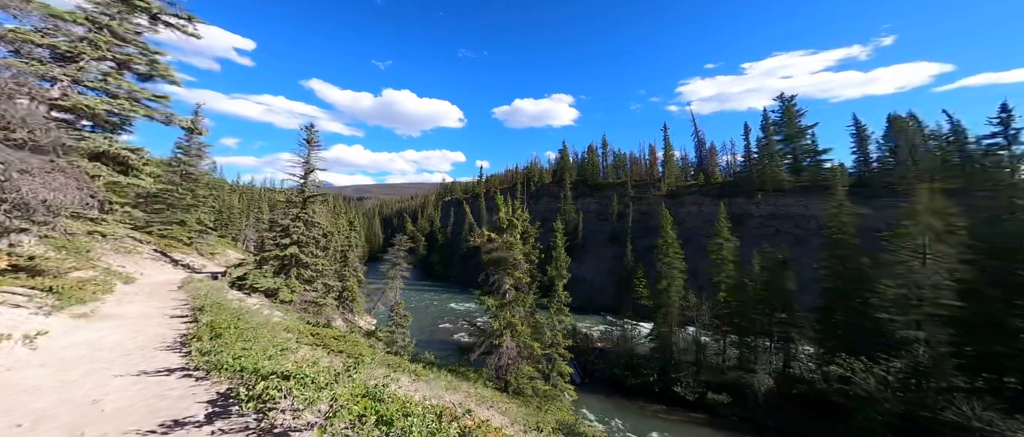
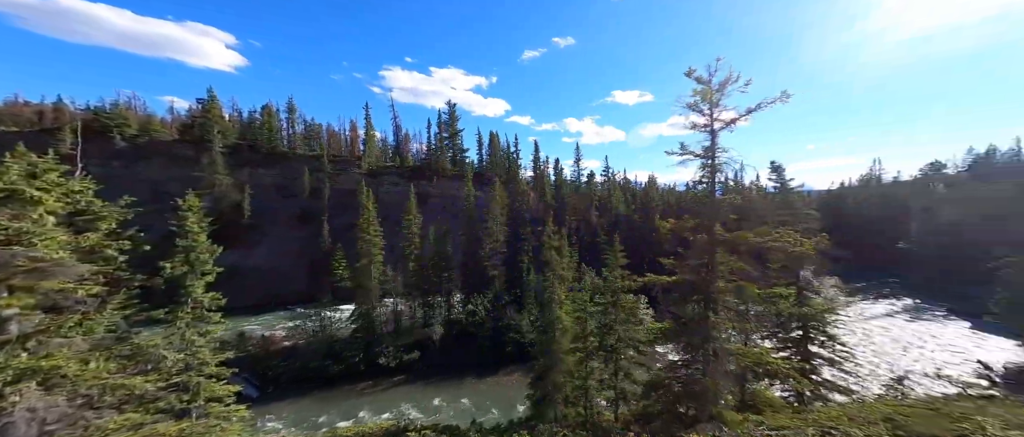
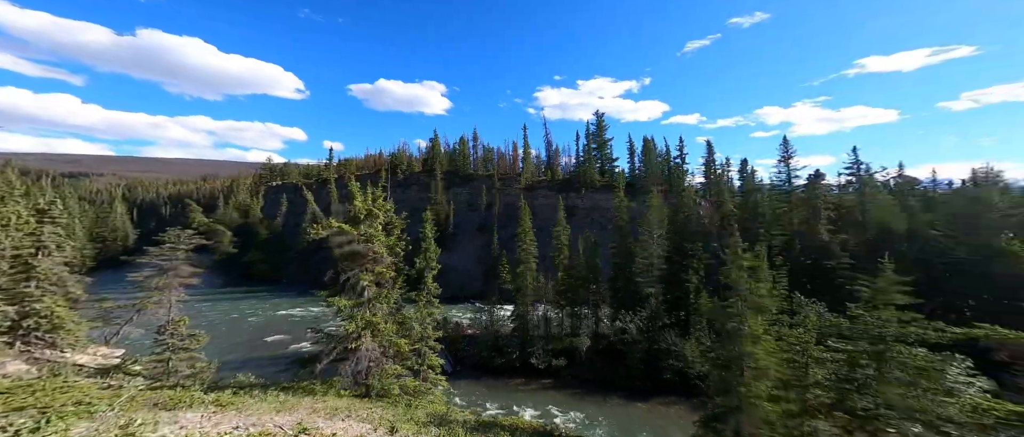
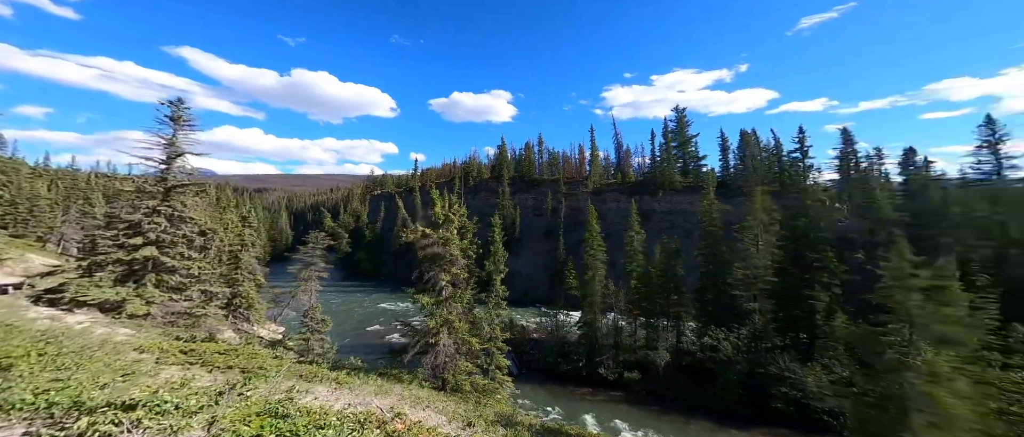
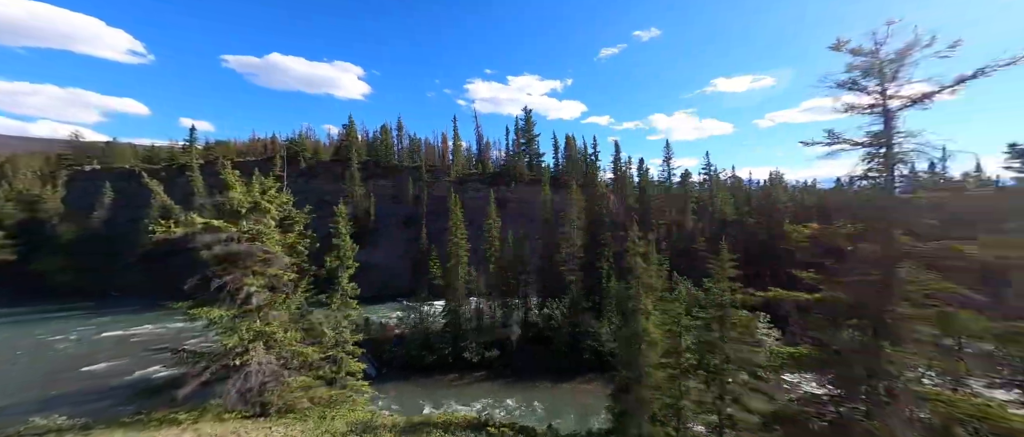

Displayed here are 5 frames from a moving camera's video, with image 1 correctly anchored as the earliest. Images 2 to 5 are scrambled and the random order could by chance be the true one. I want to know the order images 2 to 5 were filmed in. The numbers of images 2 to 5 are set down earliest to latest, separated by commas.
4, 3, 5, 2
